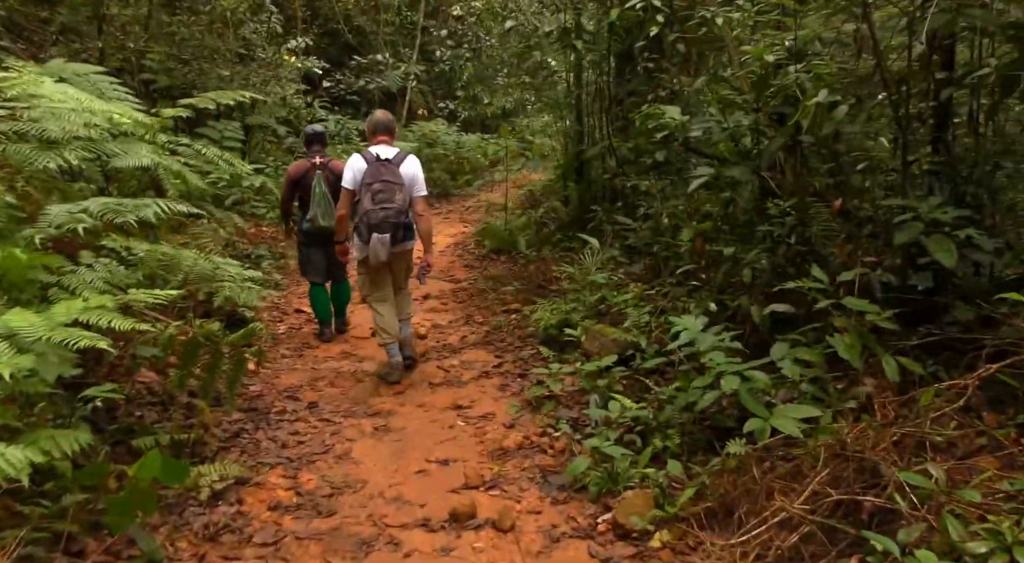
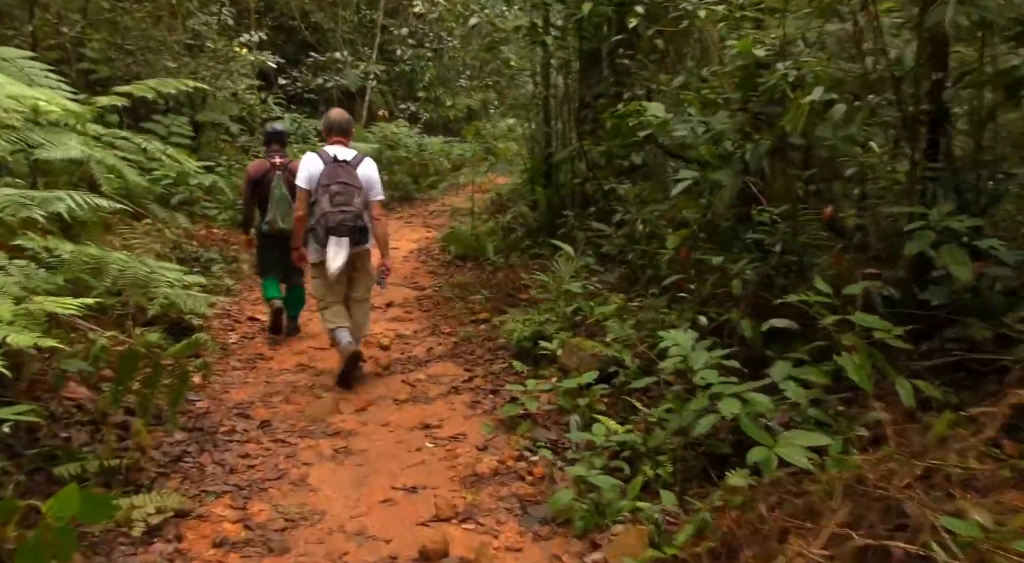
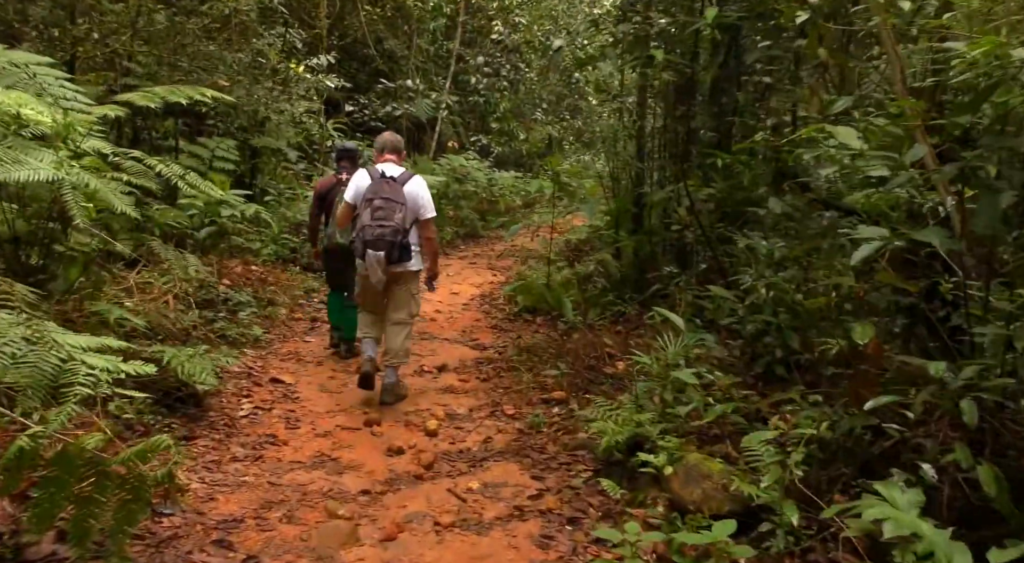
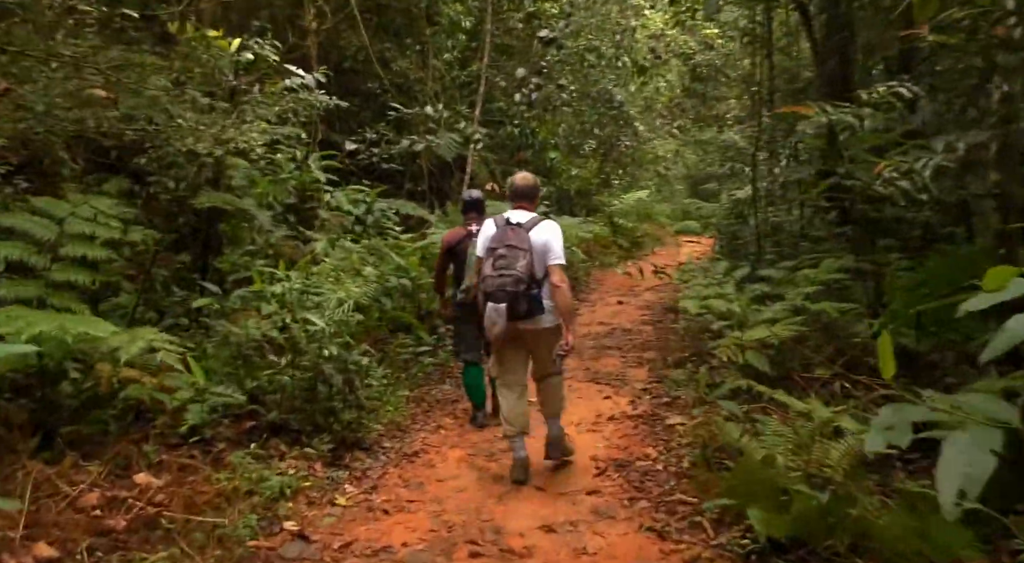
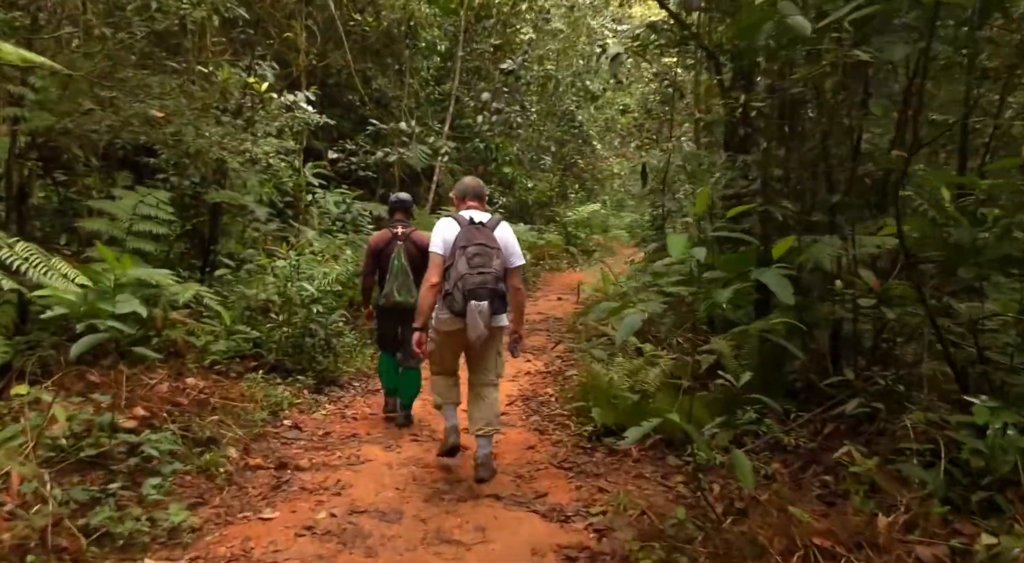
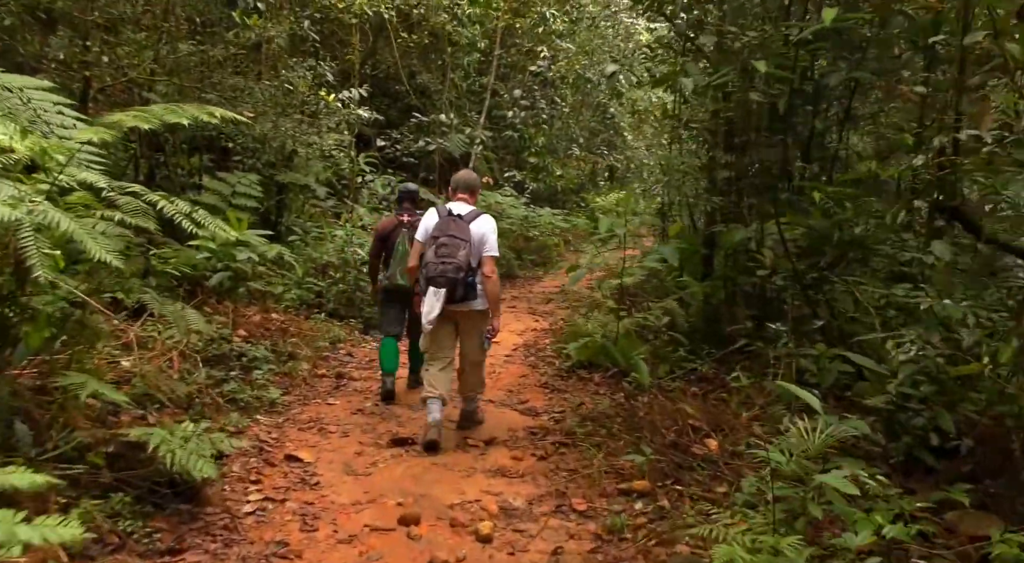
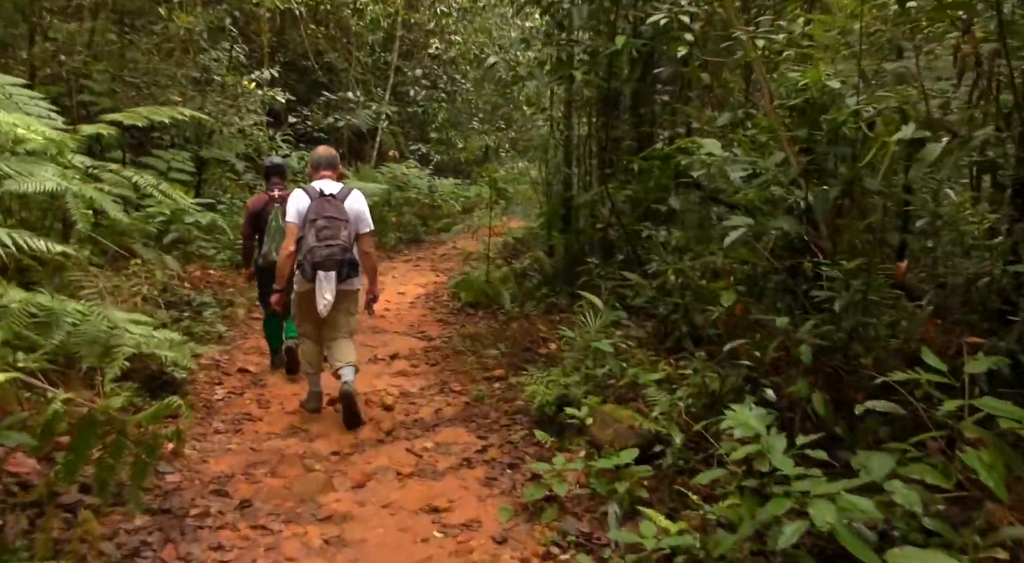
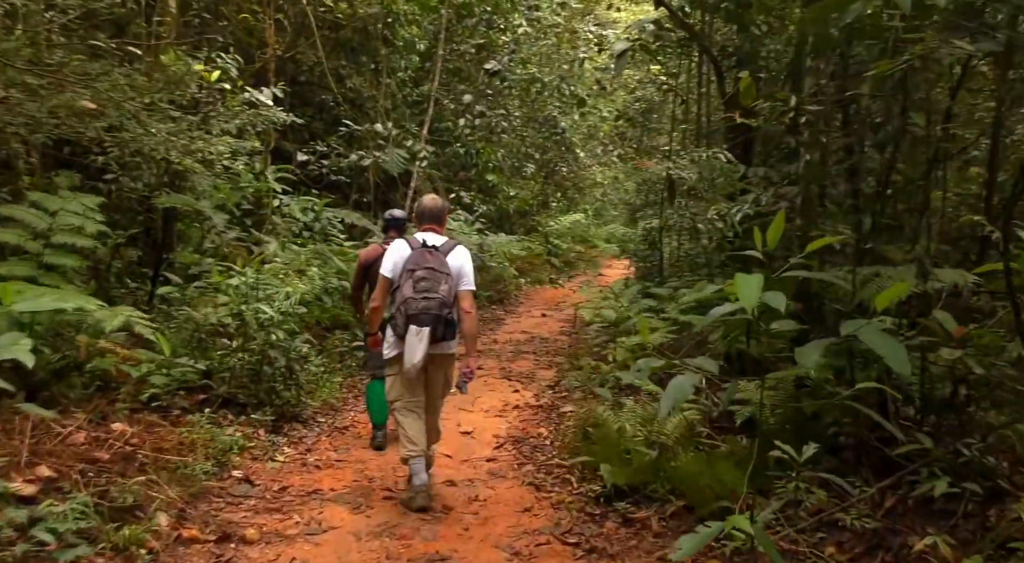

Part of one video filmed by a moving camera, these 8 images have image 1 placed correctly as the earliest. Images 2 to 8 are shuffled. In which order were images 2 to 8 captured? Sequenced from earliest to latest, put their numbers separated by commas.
2, 7, 3, 6, 5, 8, 4
